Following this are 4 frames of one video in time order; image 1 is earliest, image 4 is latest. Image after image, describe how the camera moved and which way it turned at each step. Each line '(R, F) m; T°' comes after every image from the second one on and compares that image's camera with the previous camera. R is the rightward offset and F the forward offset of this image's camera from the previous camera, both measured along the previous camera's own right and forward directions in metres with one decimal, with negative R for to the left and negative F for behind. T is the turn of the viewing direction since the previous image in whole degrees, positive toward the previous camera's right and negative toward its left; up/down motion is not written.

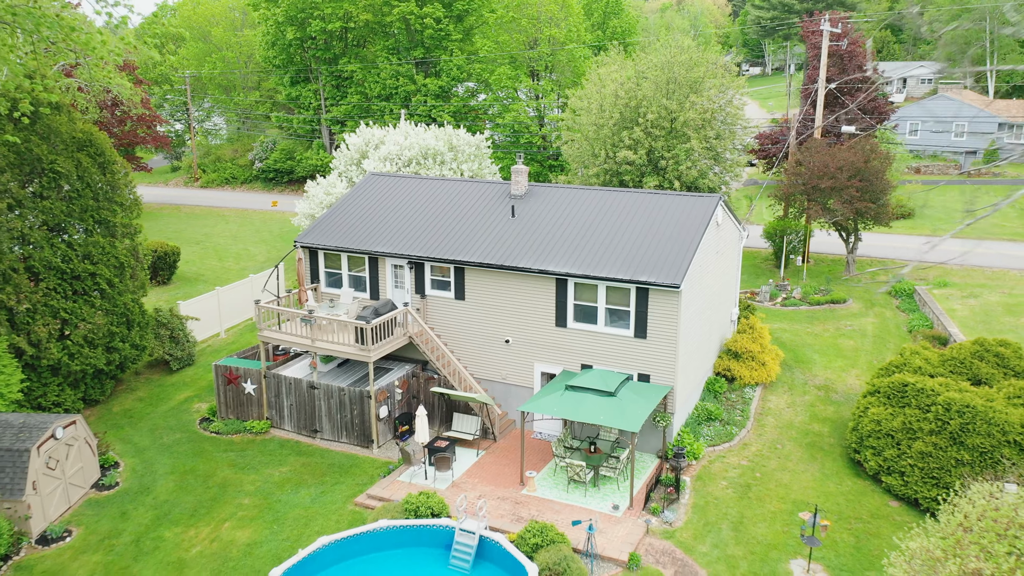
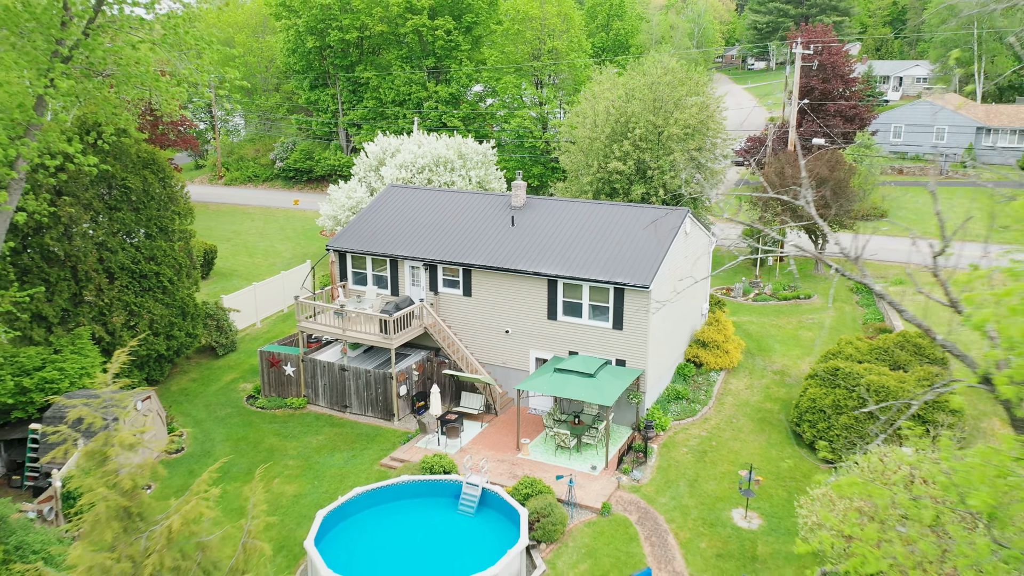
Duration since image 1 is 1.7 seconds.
(+0.3, -3.3) m; -1°
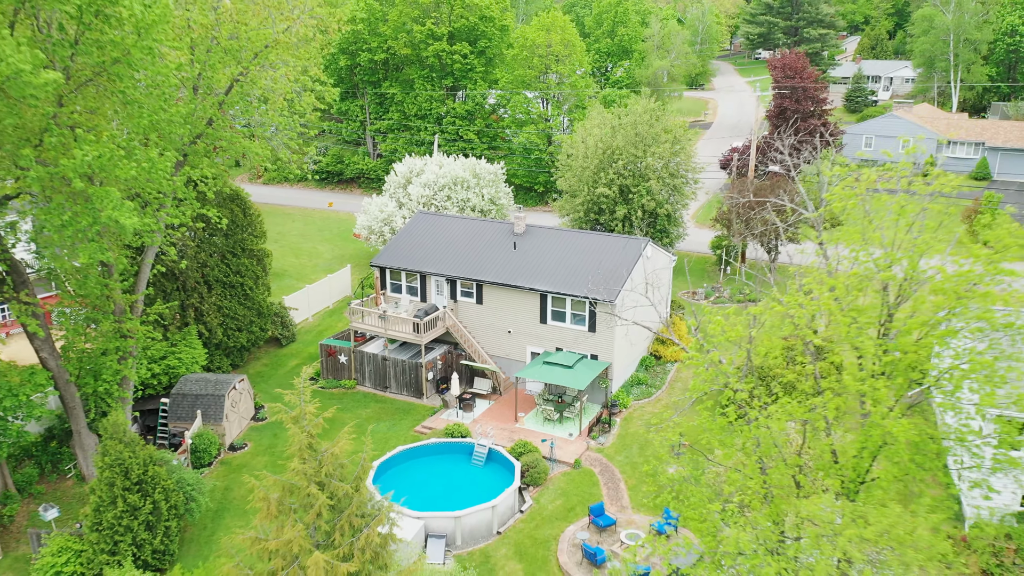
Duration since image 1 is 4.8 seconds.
(+0.4, -6.6) m; -1°
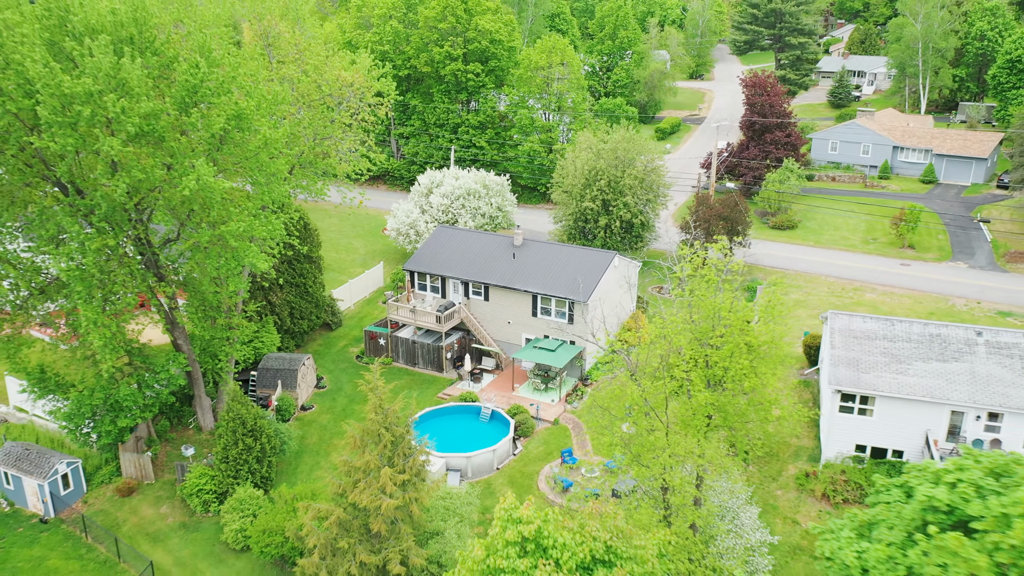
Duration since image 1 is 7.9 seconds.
(+0.7, -8.7) m; -1°
